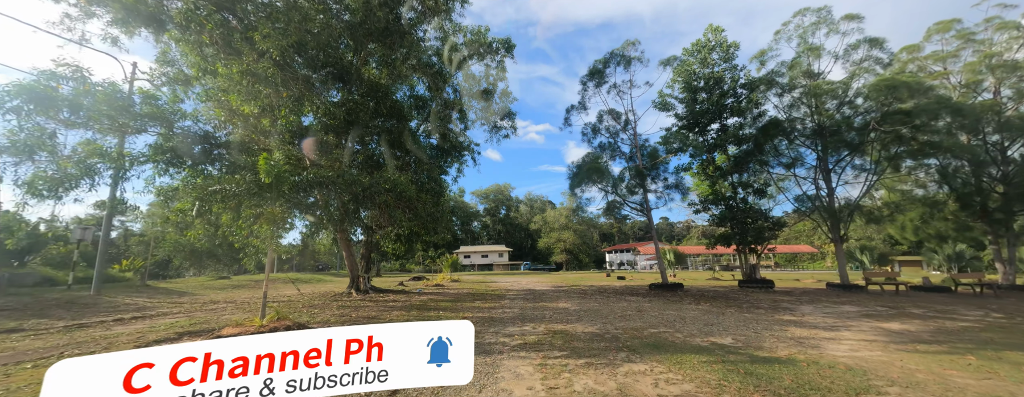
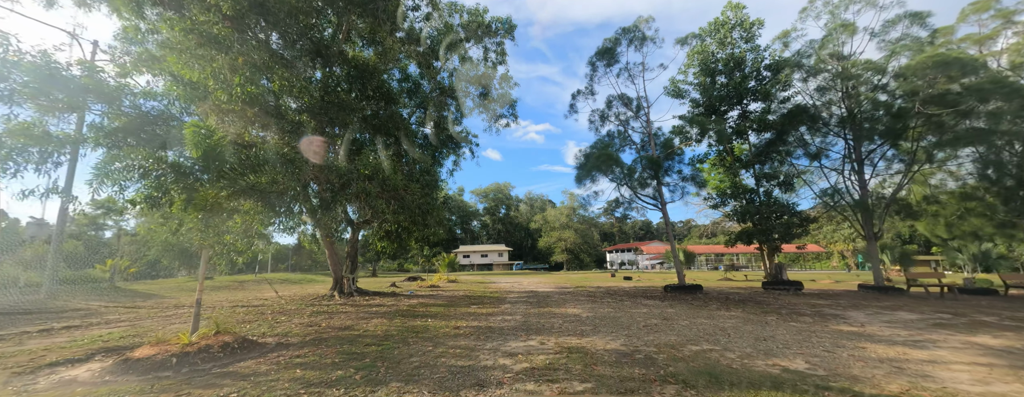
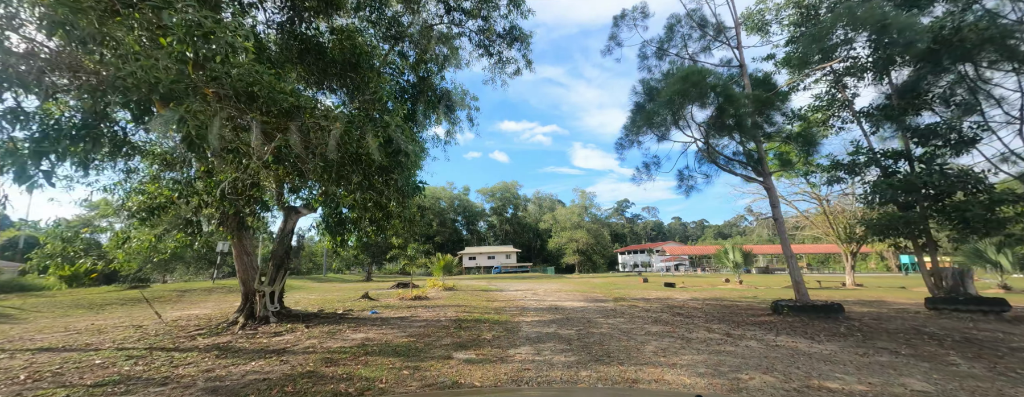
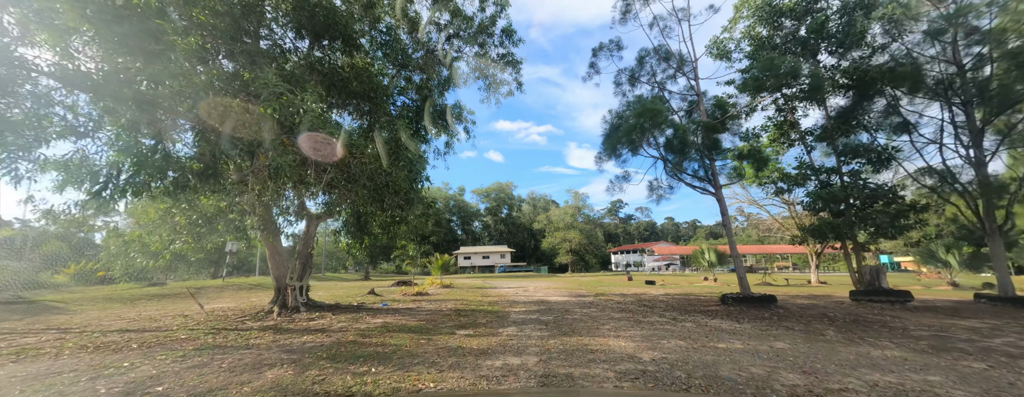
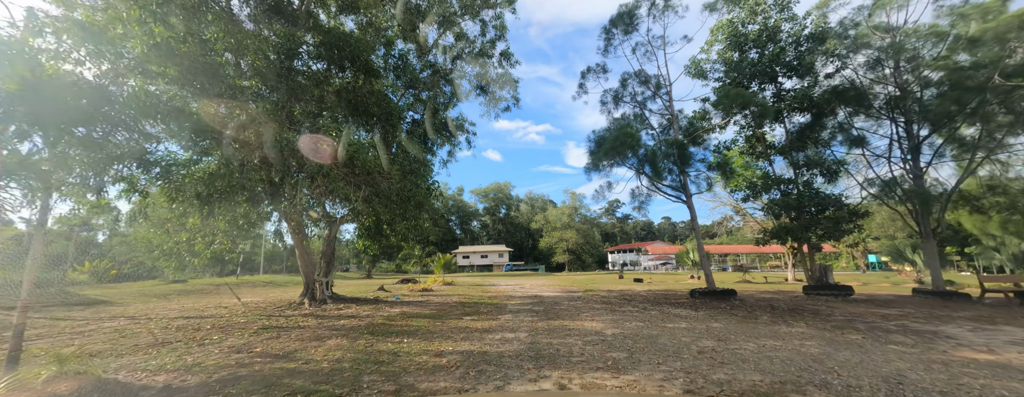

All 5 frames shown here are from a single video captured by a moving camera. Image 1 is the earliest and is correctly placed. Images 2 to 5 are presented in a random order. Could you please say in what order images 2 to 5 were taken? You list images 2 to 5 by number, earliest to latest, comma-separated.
2, 5, 4, 3
